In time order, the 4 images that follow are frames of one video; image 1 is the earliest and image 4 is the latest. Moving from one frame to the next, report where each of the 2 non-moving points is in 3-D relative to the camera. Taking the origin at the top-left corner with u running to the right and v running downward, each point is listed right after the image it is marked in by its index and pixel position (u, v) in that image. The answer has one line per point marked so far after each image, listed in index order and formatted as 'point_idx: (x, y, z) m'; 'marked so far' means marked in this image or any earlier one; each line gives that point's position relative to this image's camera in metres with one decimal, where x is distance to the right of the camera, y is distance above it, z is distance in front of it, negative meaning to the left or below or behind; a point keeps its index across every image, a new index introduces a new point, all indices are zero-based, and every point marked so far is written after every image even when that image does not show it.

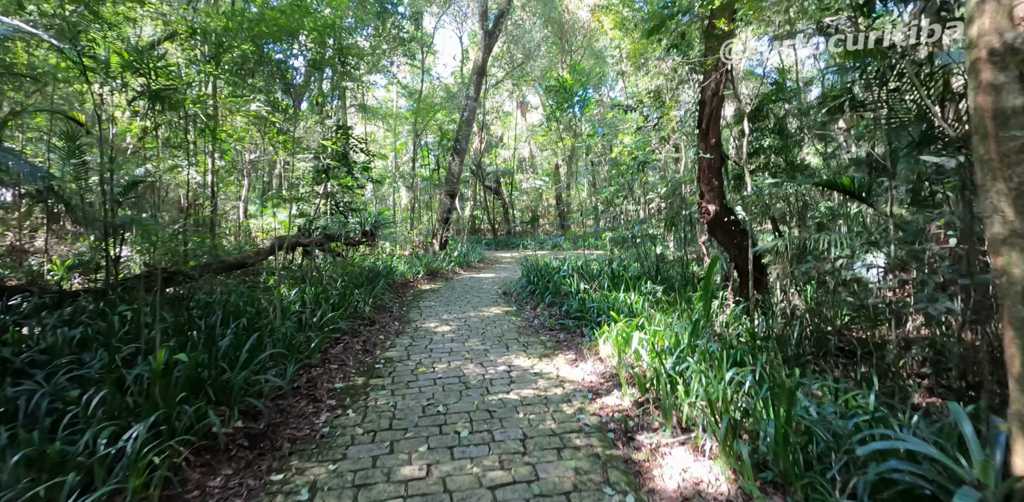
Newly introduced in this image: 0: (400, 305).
0: (-1.4, -0.6, +6.4) m
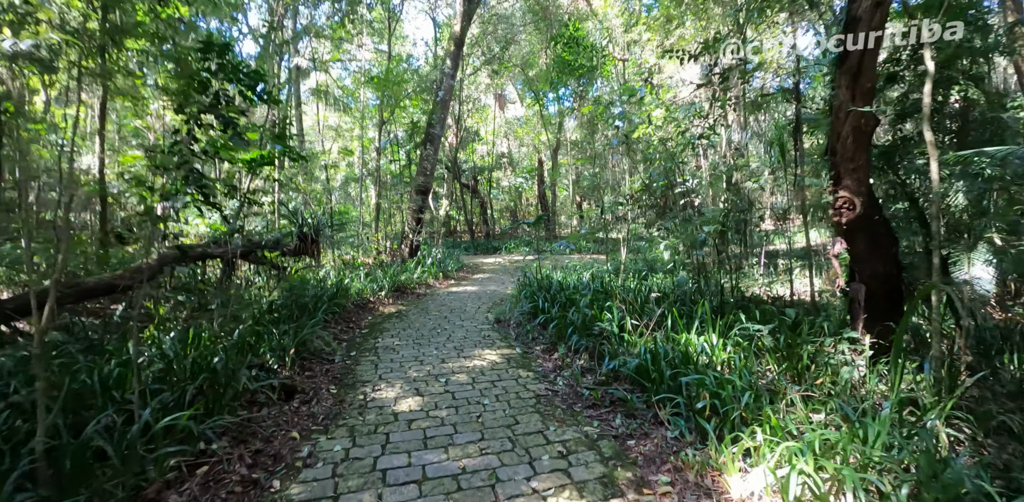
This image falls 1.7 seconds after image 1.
0: (-1.3, -0.8, +4.3) m
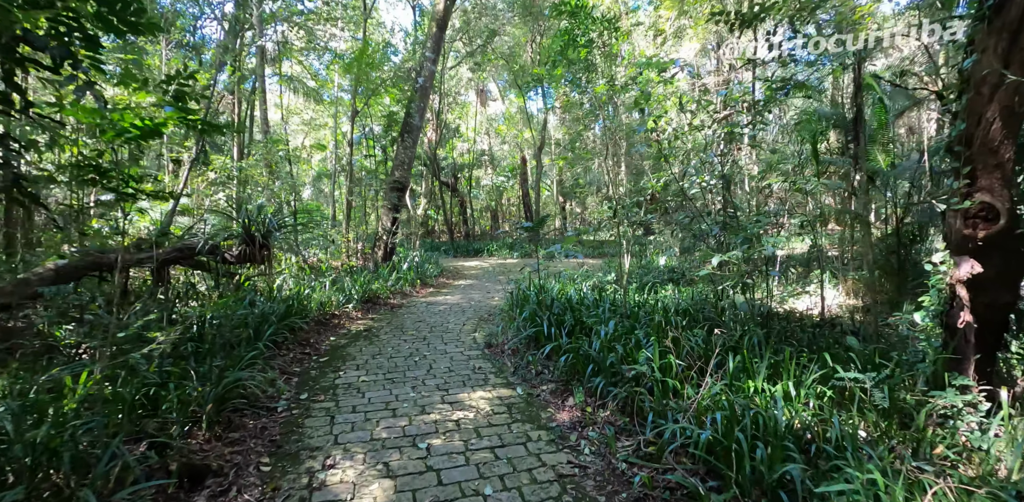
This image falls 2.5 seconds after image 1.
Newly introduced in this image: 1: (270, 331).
0: (-1.3, -0.8, +3.4) m
1: (-1.8, -0.6, +4.0) m
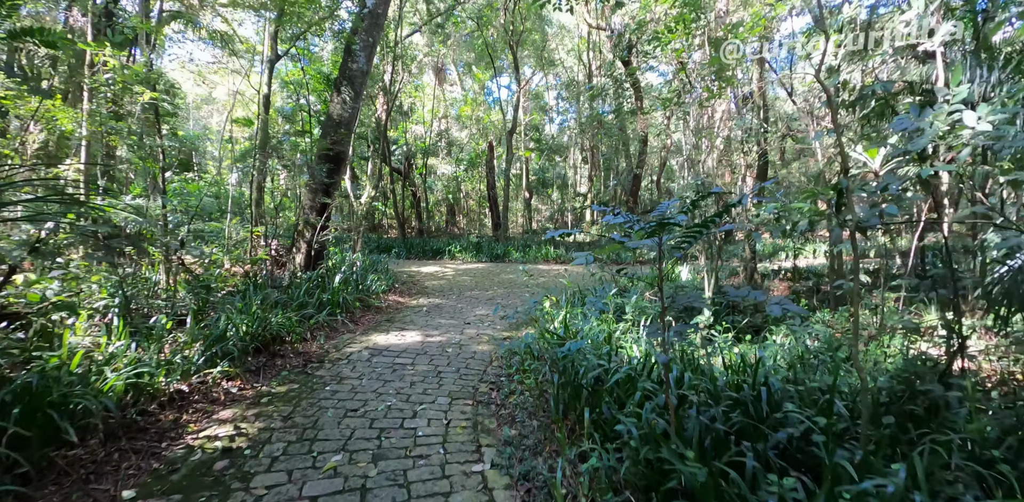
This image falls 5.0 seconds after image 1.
0: (-1.0, -0.9, +0.6) m
1: (-1.5, -0.7, +1.2) m
